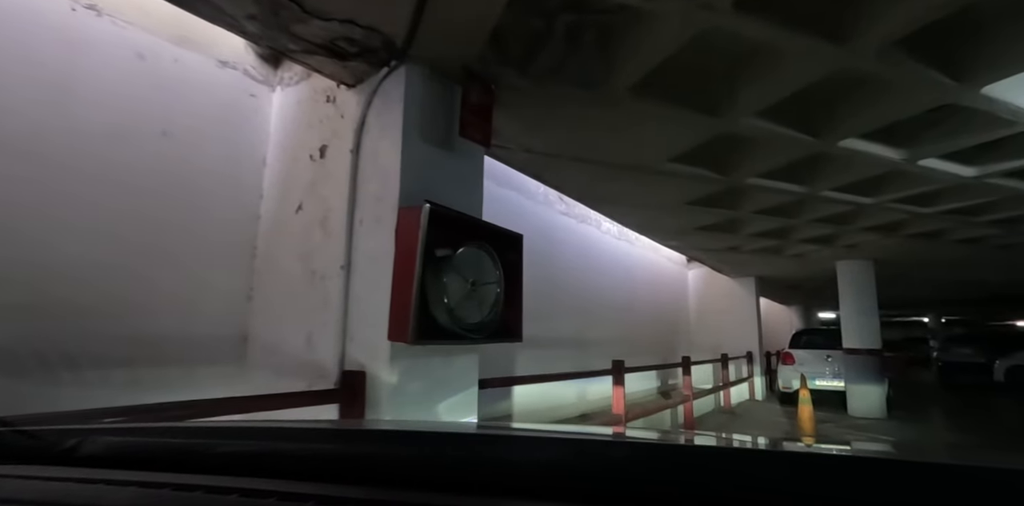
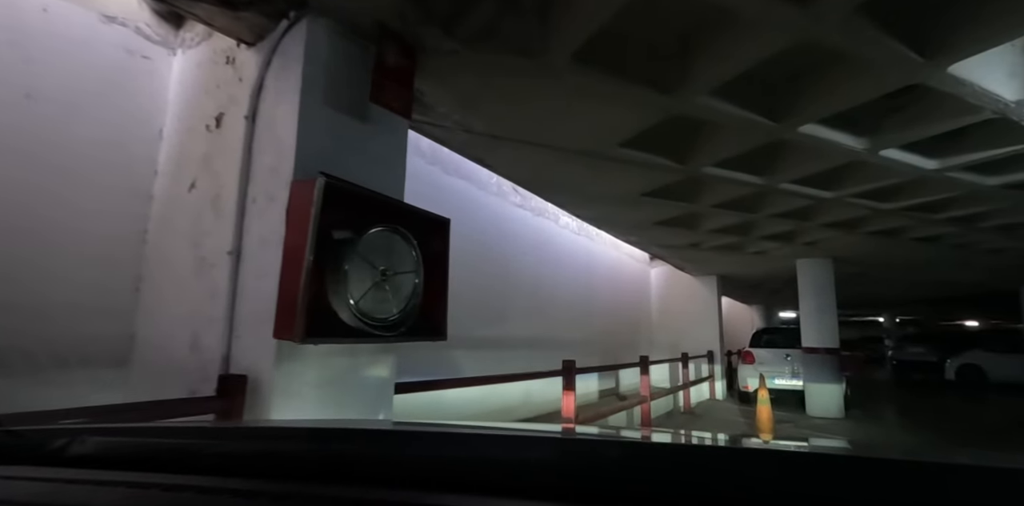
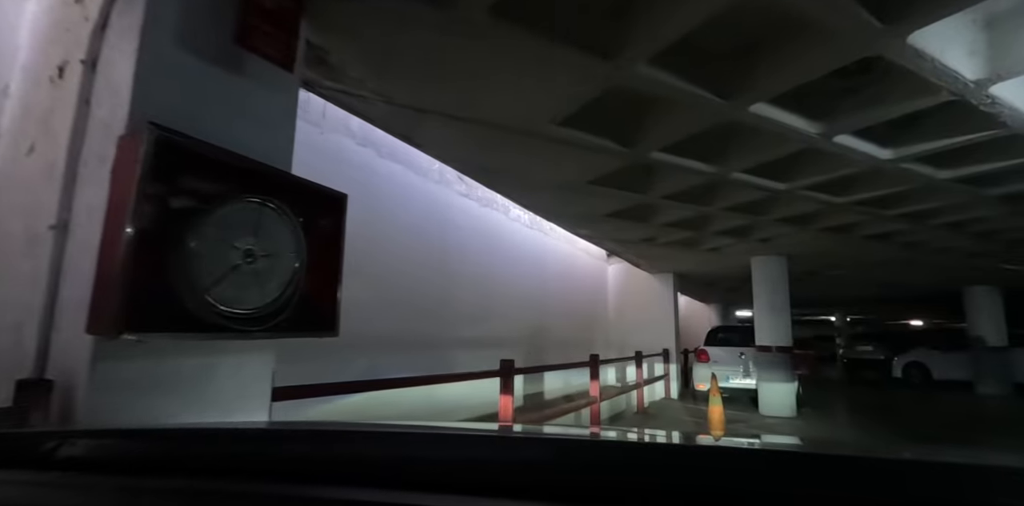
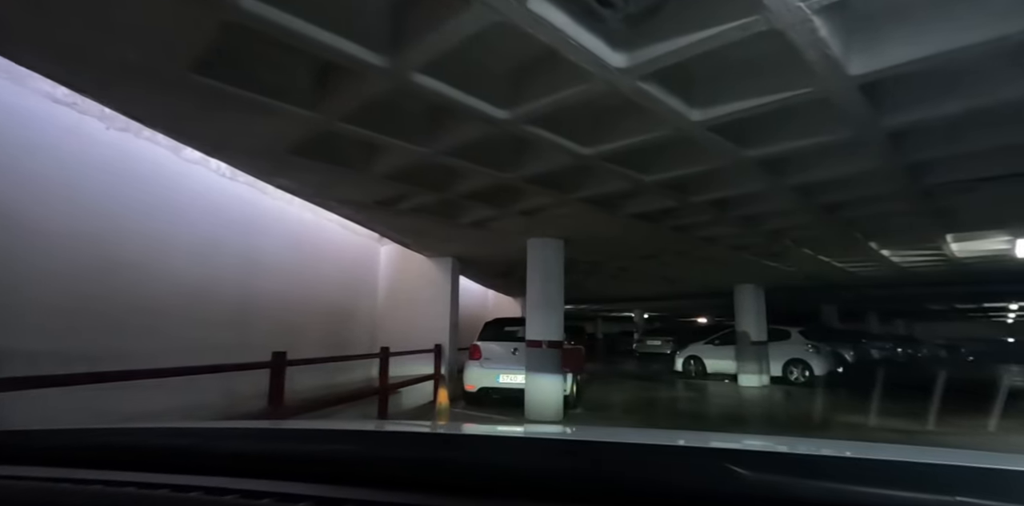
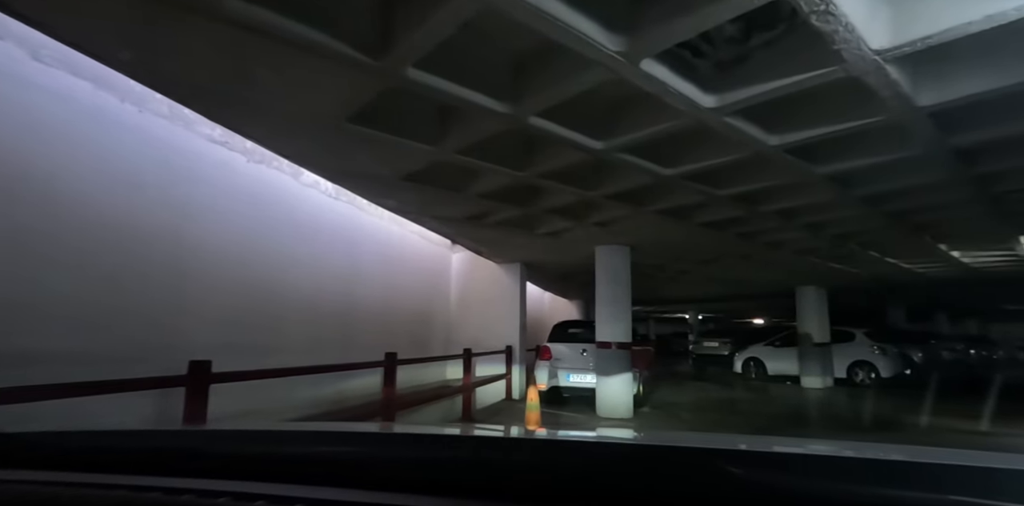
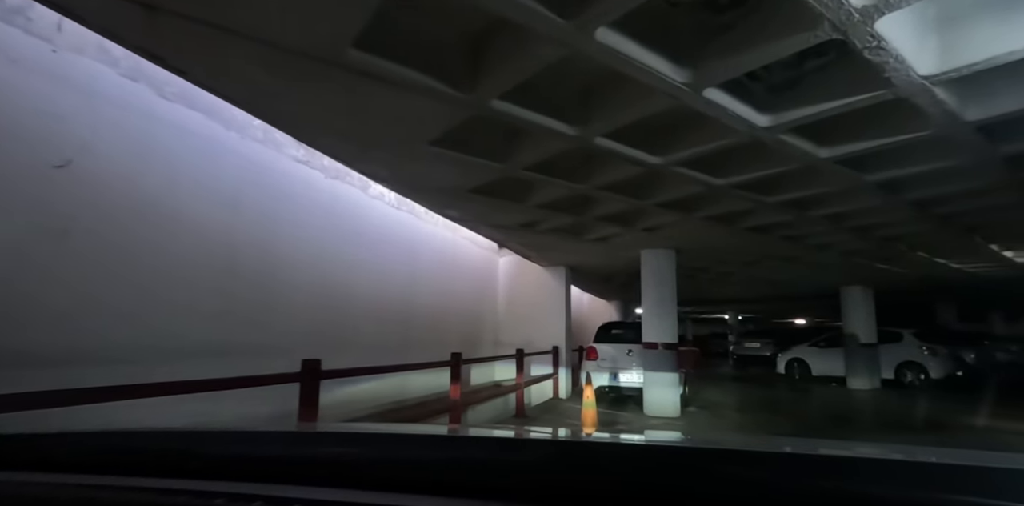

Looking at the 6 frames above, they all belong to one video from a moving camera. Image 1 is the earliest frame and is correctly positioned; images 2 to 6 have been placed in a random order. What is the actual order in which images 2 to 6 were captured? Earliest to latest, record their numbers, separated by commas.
2, 3, 6, 5, 4
